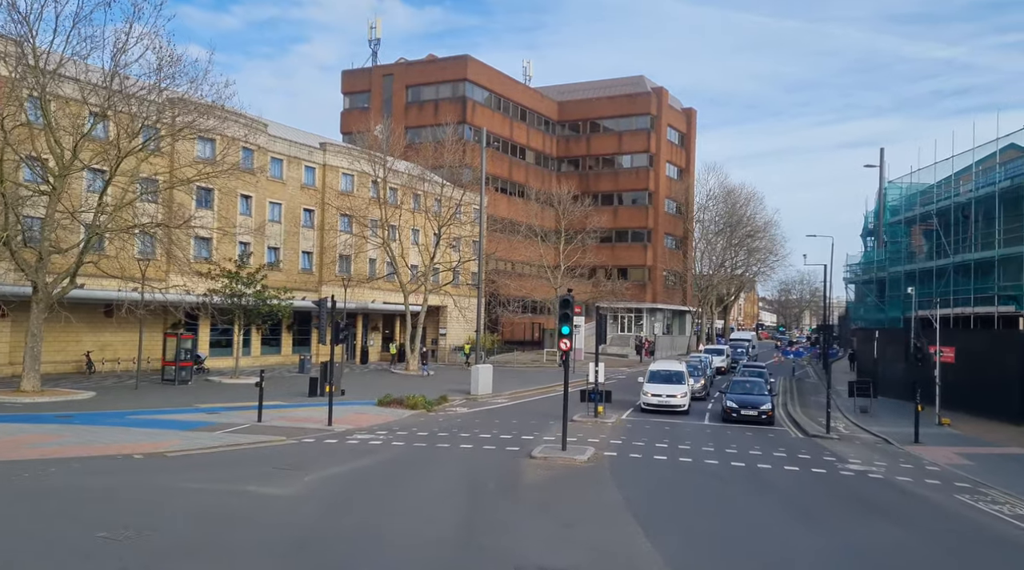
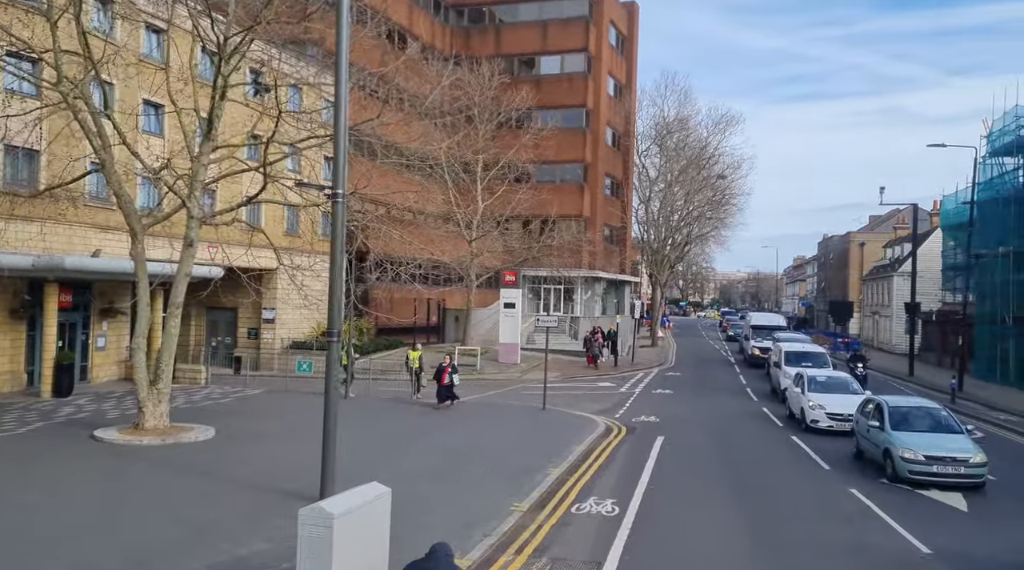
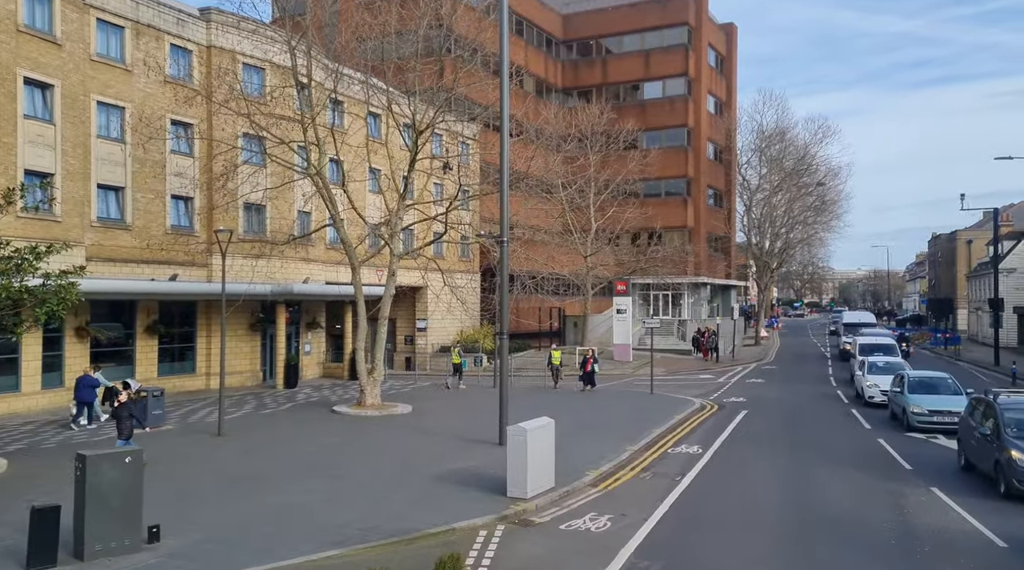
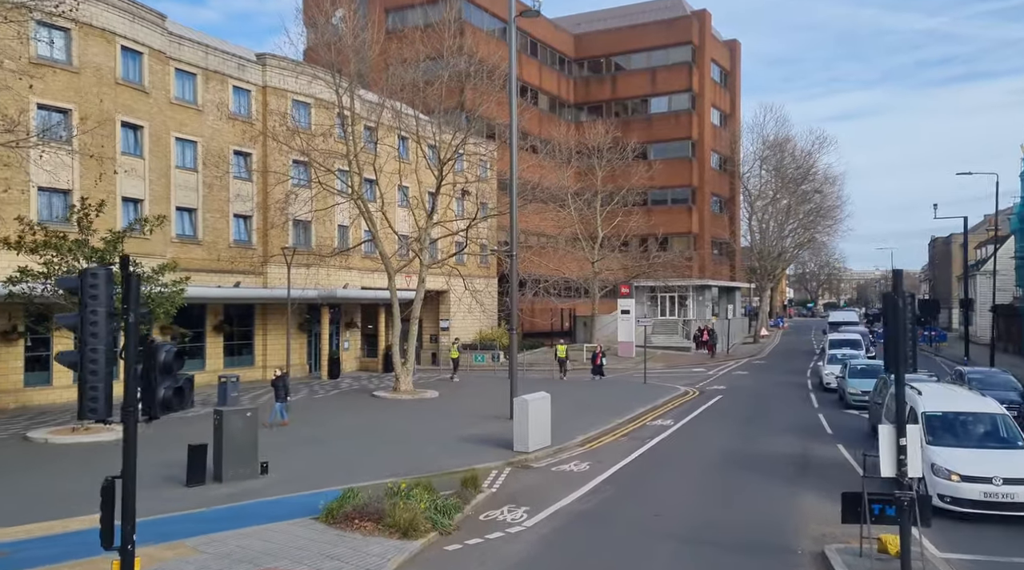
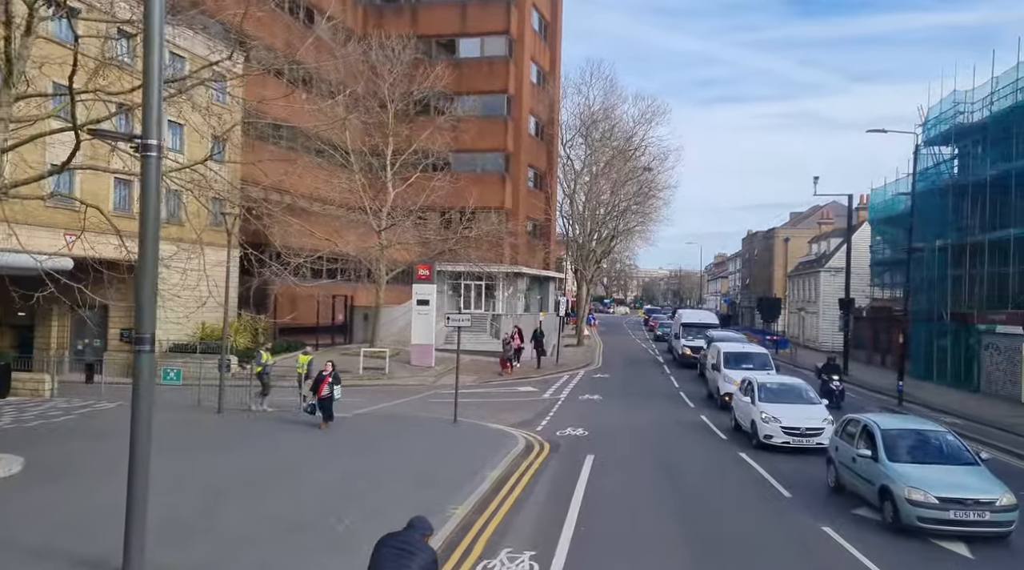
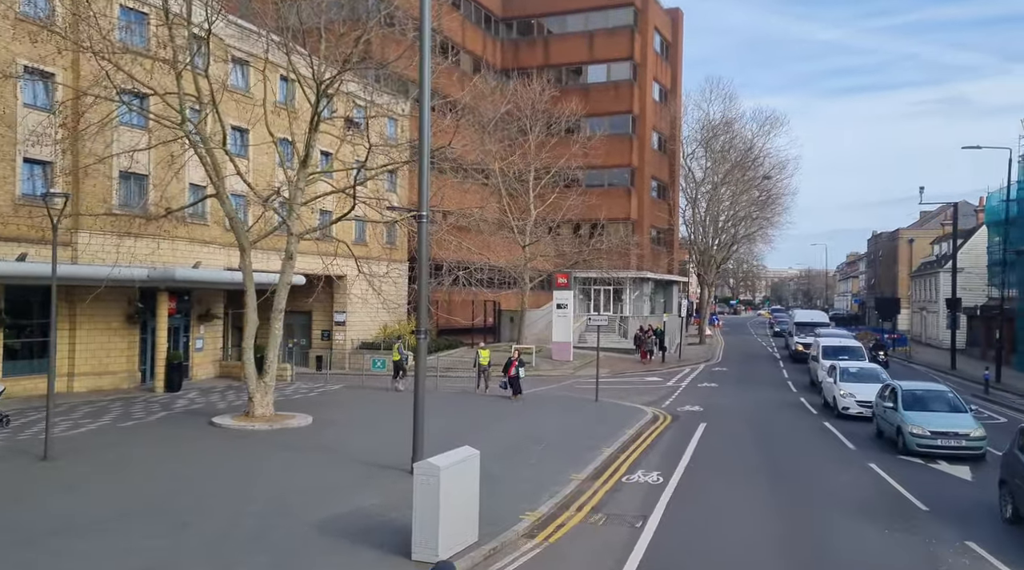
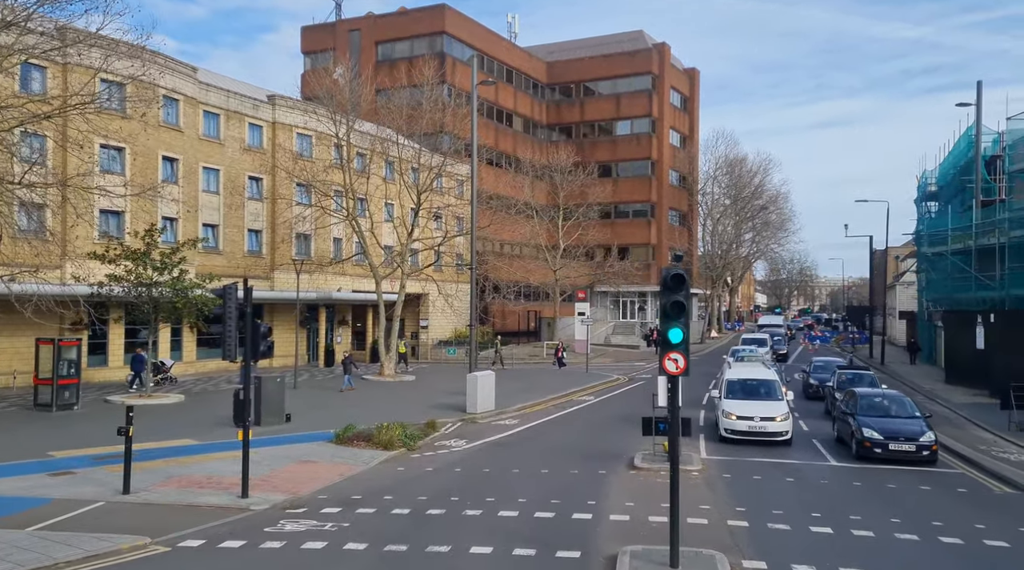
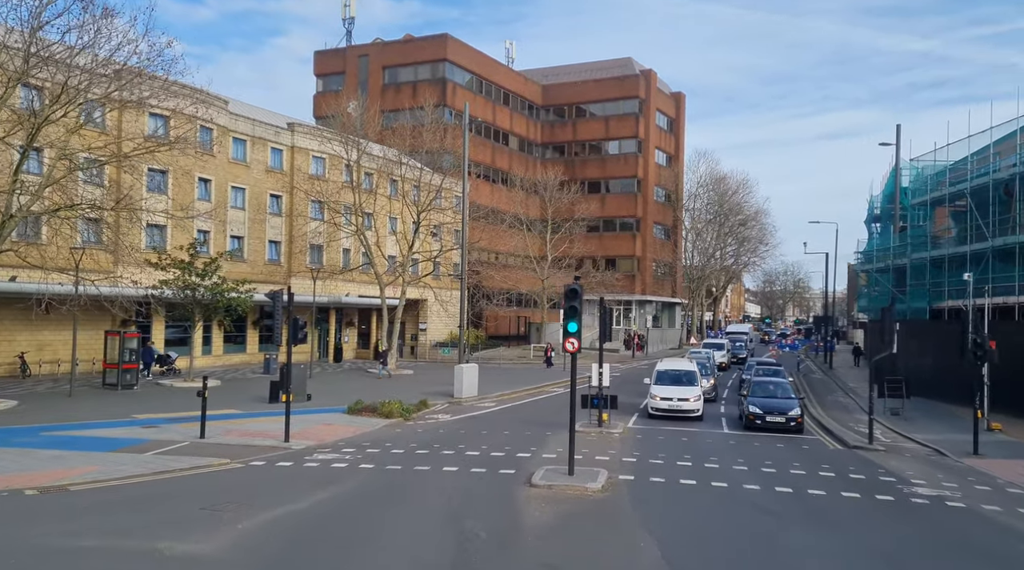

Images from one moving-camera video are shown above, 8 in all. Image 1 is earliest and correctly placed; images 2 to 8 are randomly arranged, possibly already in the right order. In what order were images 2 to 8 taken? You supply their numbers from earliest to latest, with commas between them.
8, 7, 4, 3, 6, 2, 5
